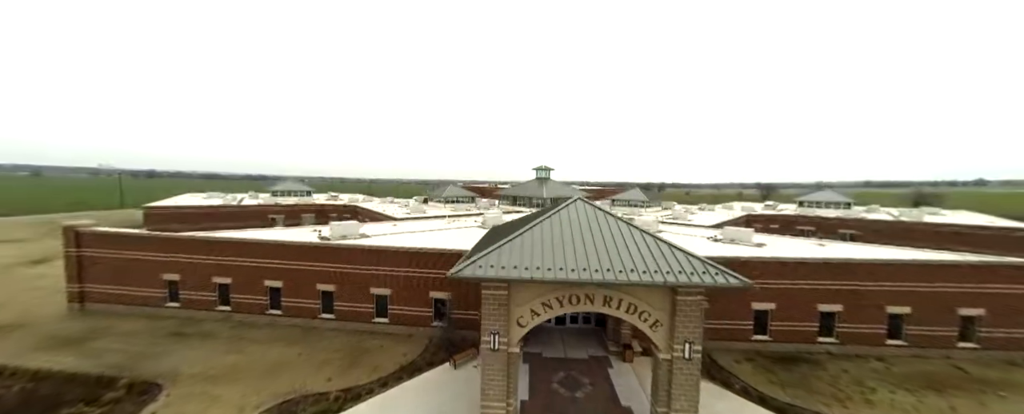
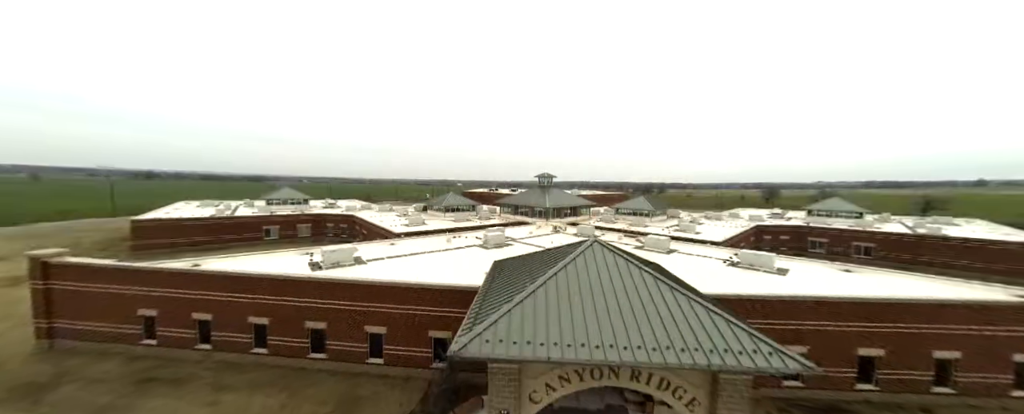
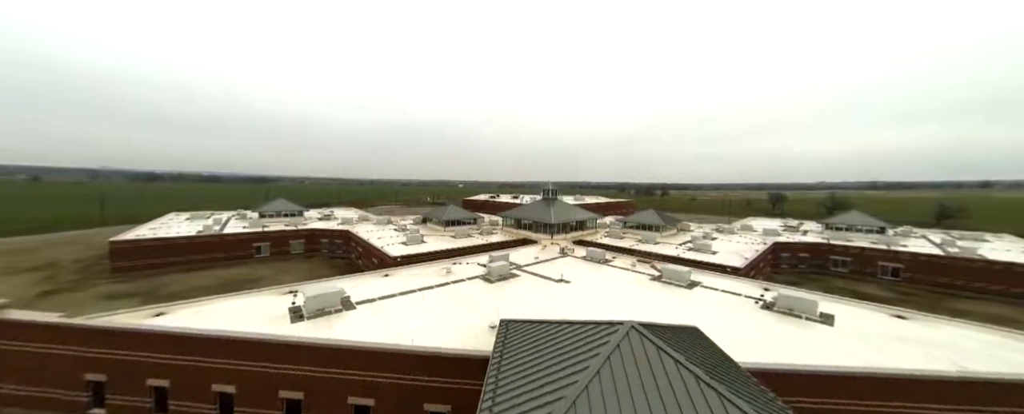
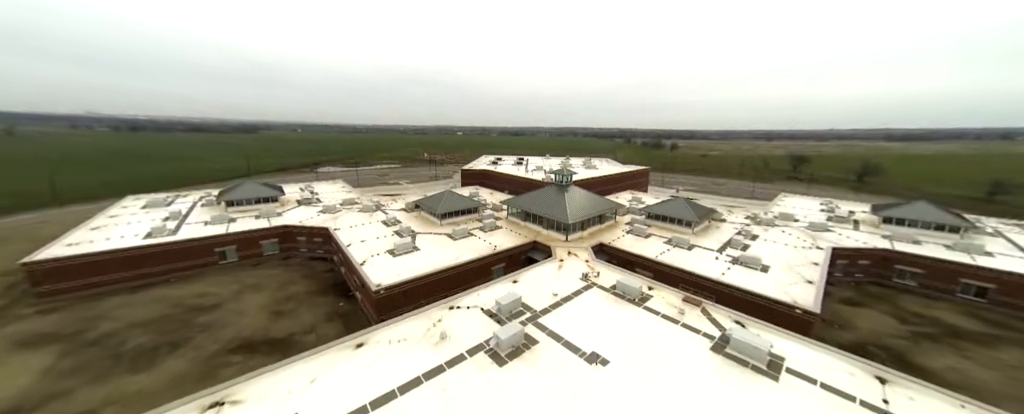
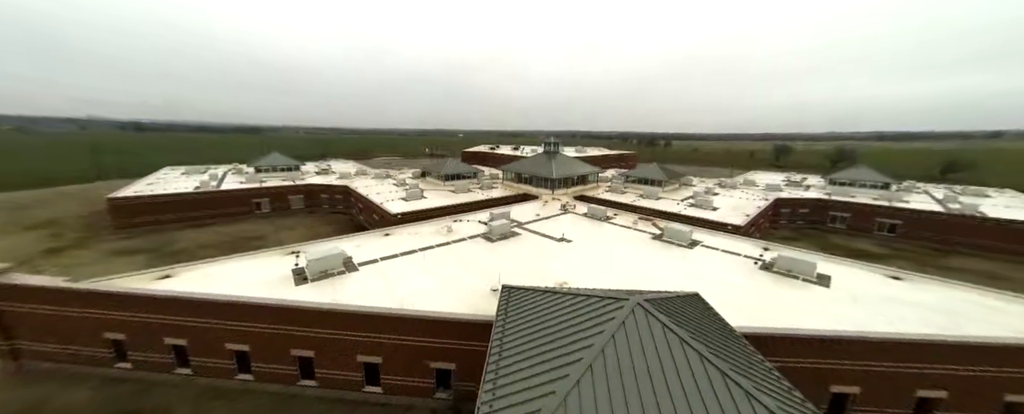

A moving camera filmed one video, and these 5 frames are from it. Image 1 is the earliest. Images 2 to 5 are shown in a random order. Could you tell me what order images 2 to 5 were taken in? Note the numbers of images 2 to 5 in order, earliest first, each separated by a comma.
2, 3, 5, 4
